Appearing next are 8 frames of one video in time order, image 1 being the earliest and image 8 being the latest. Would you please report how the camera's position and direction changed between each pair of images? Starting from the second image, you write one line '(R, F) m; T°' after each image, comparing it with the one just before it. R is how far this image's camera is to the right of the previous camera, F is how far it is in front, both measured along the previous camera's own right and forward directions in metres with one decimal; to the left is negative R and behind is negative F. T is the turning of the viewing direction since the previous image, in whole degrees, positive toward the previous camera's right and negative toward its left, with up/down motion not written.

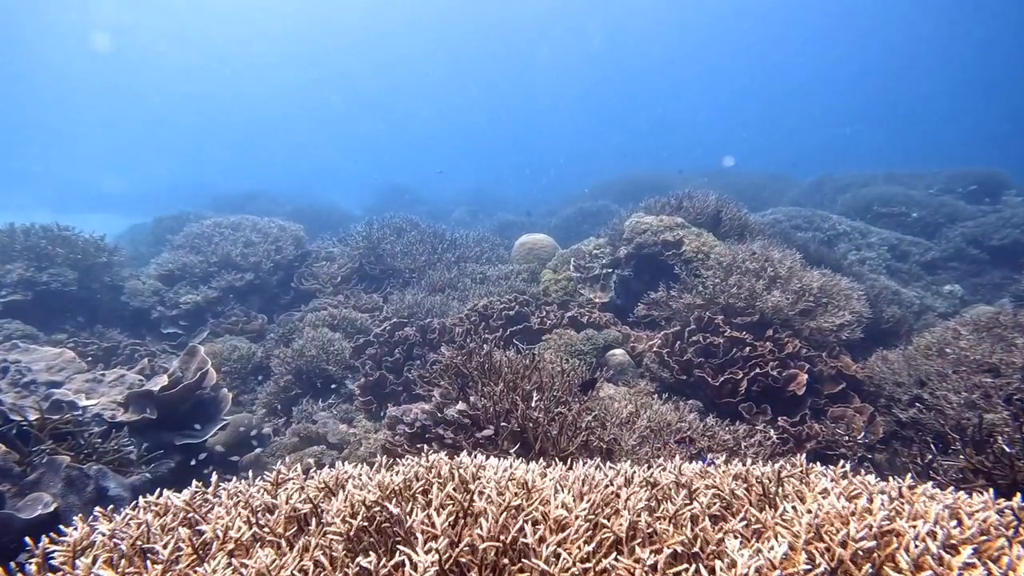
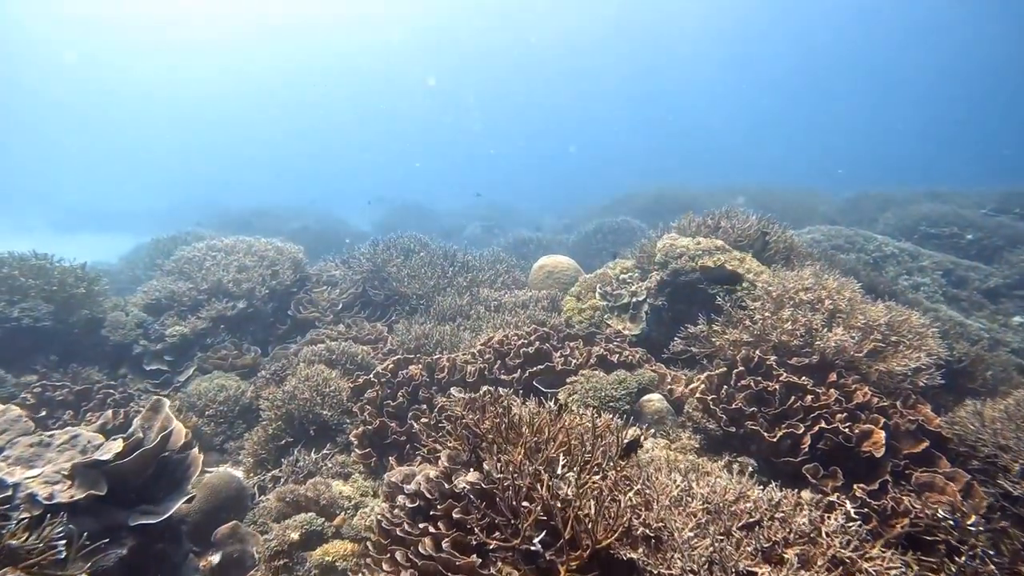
(-0.1, +0.8) m; -1°
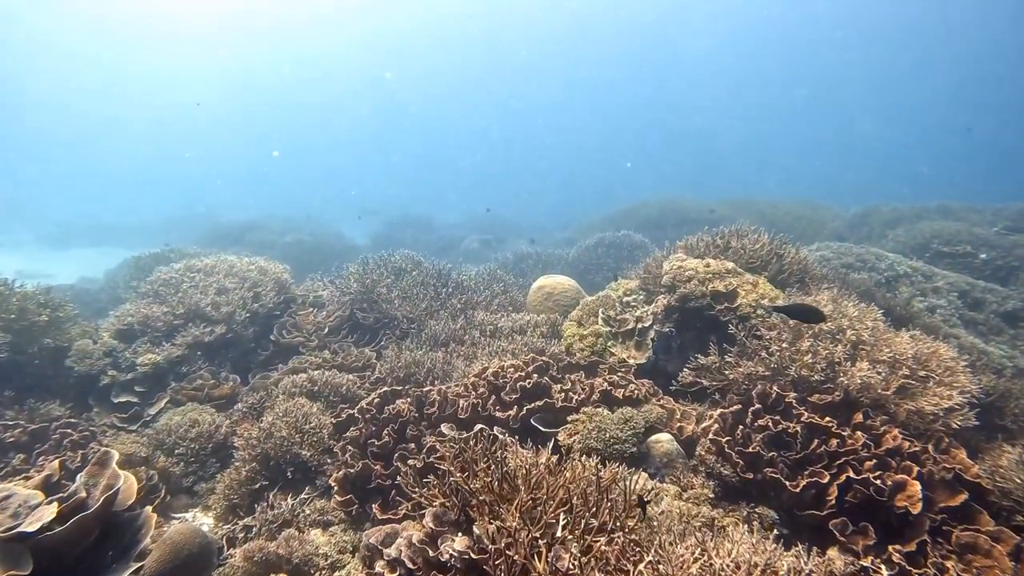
(0.0, +0.5) m; 0°
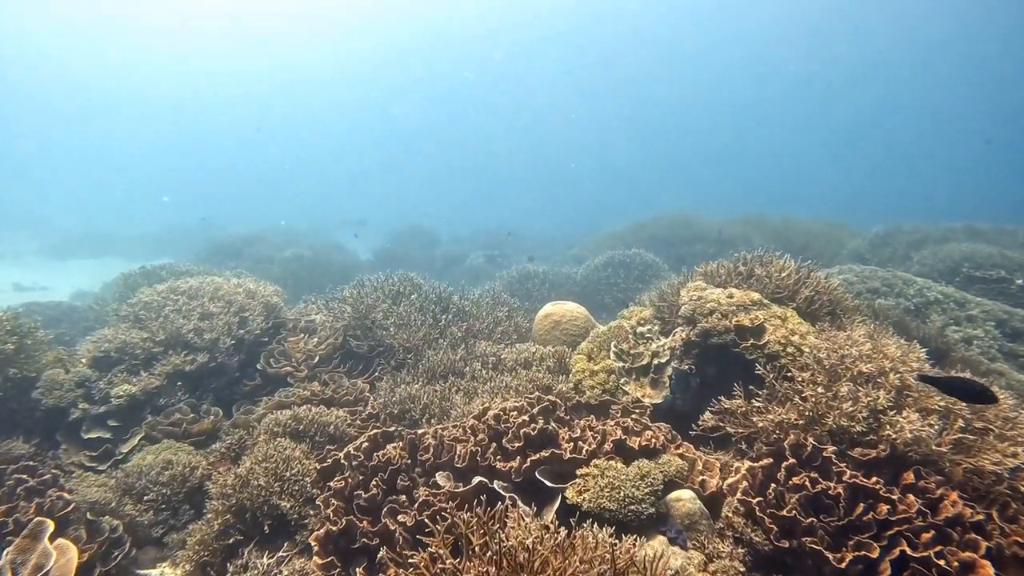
(0.0, +0.5) m; -1°
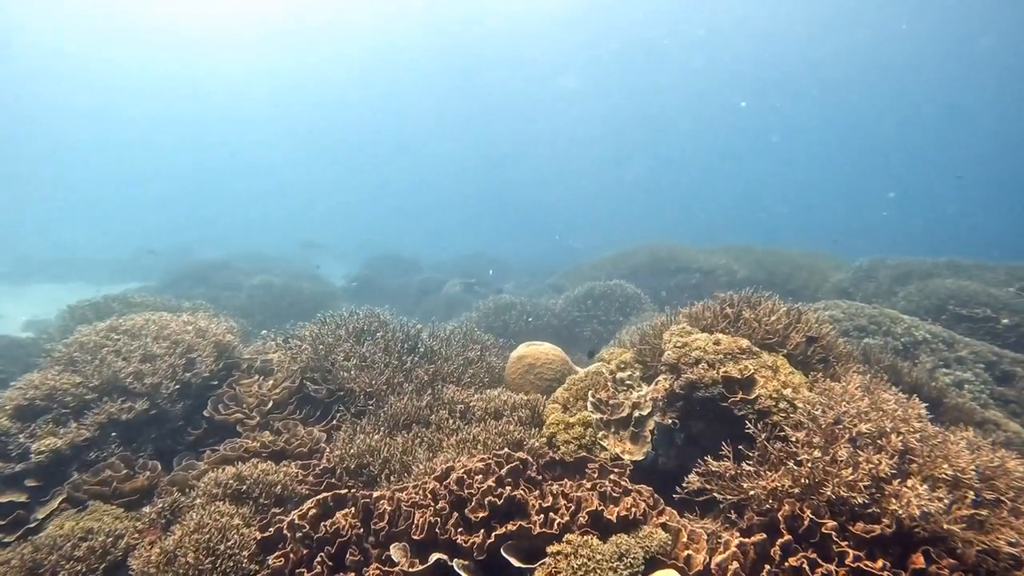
(+0.1, +0.5) m; +1°
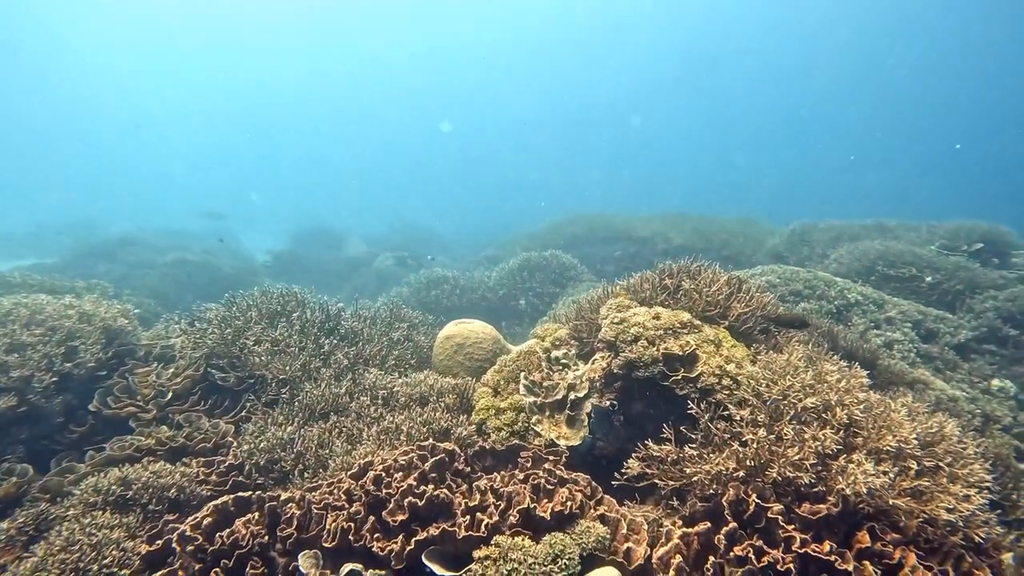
(+0.1, +0.5) m; +5°
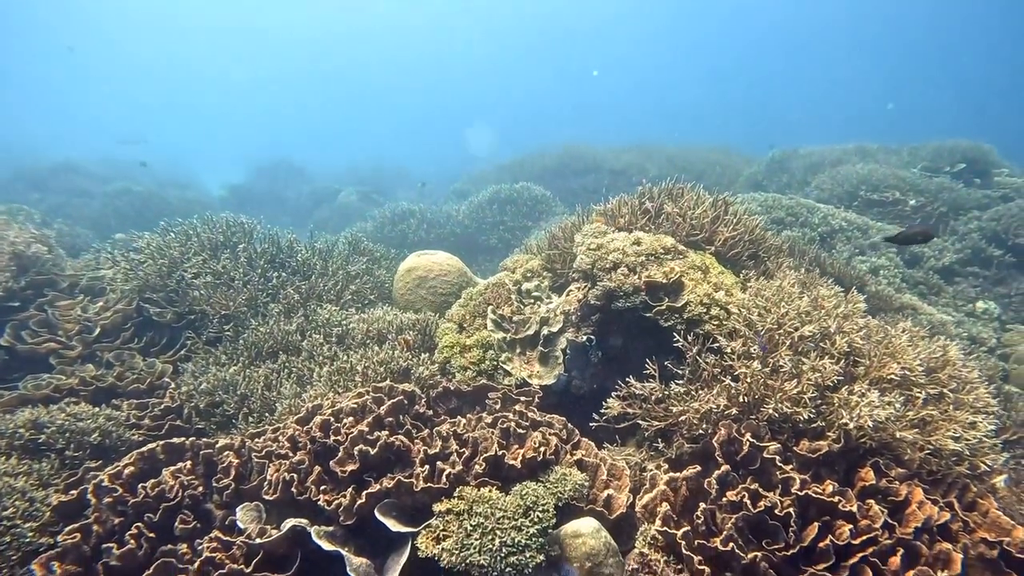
(+0.1, +0.5) m; +2°
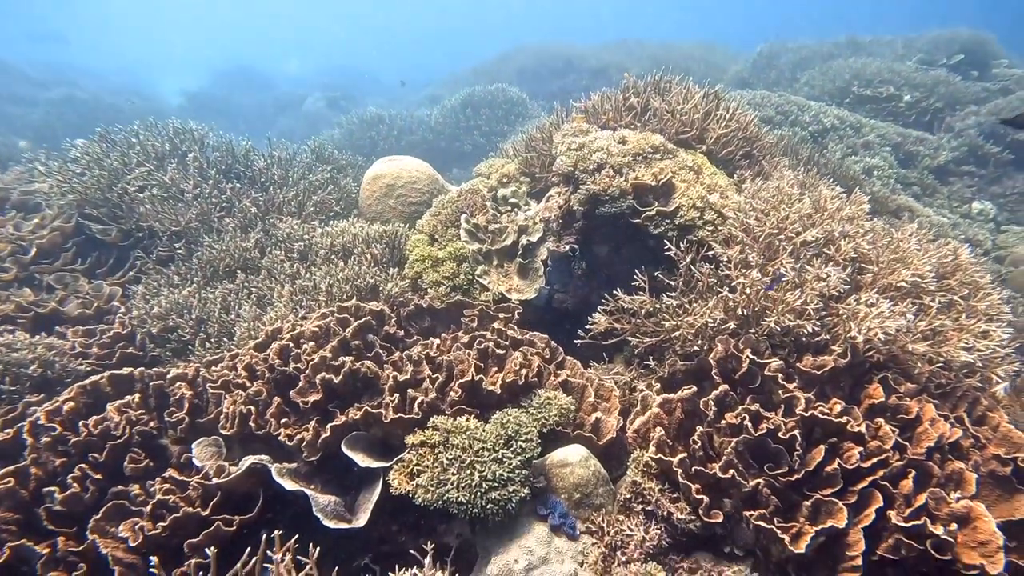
(0.0, +0.4) m; +2°
